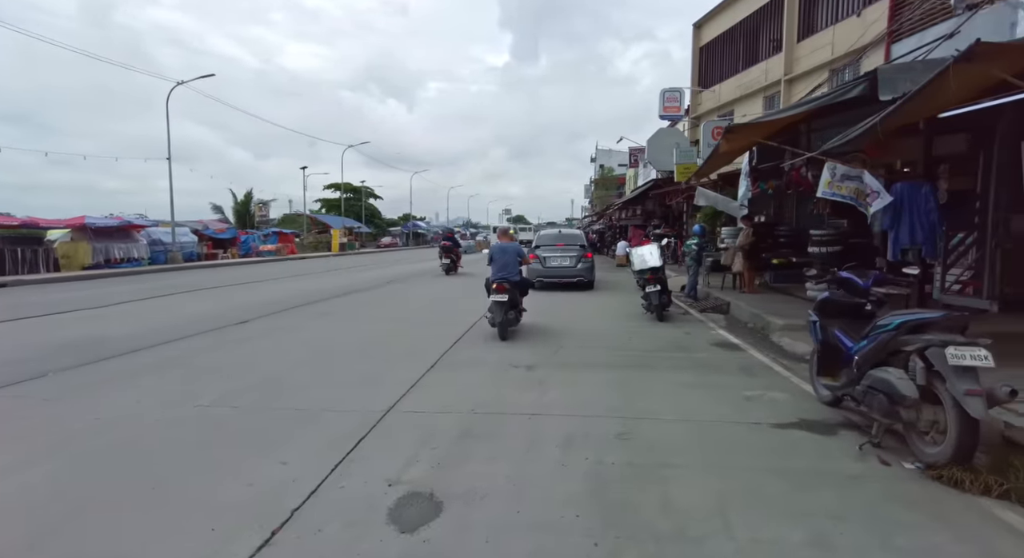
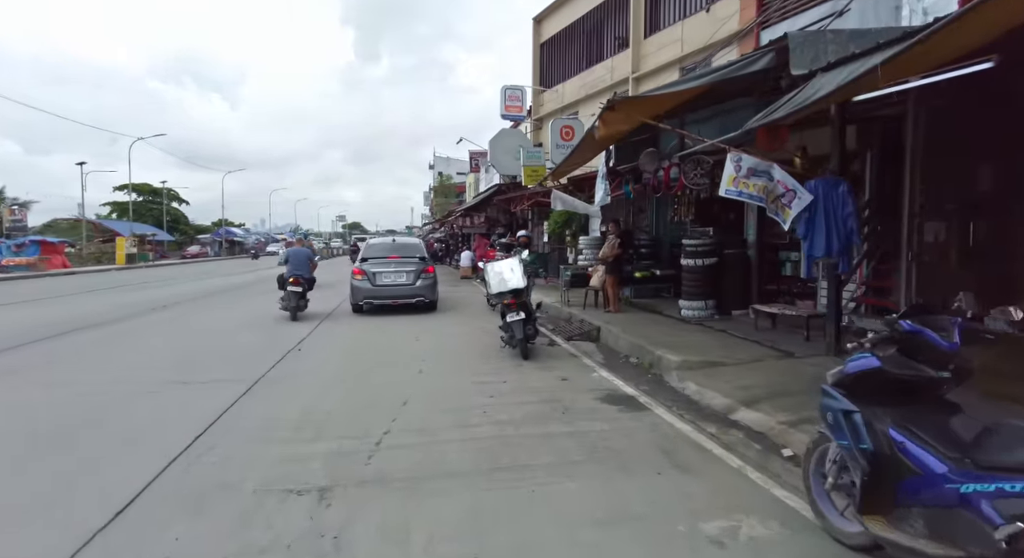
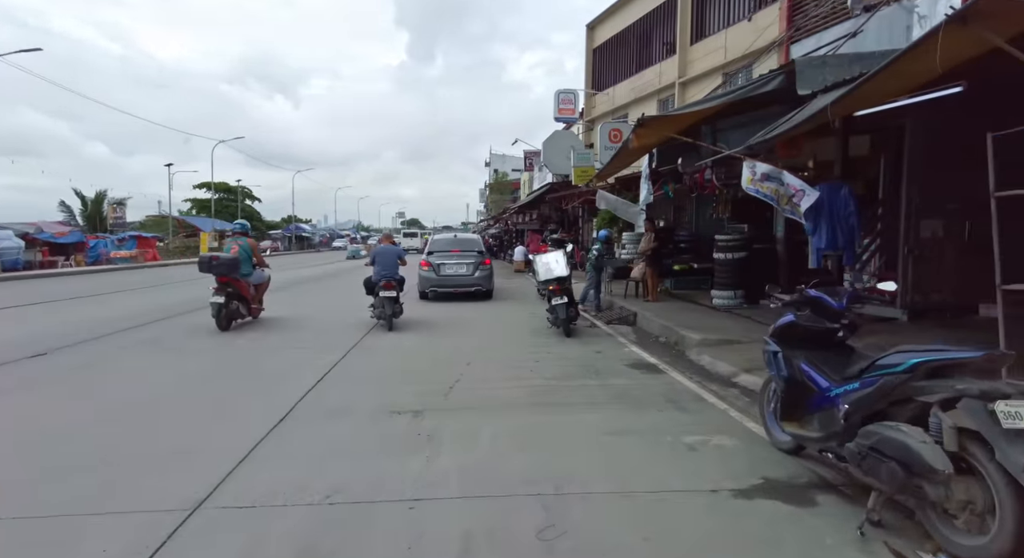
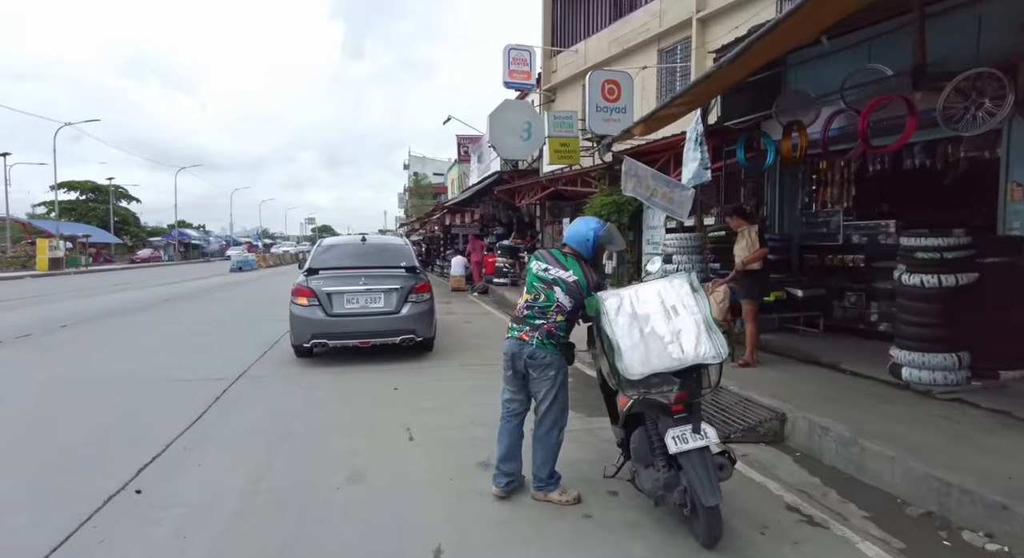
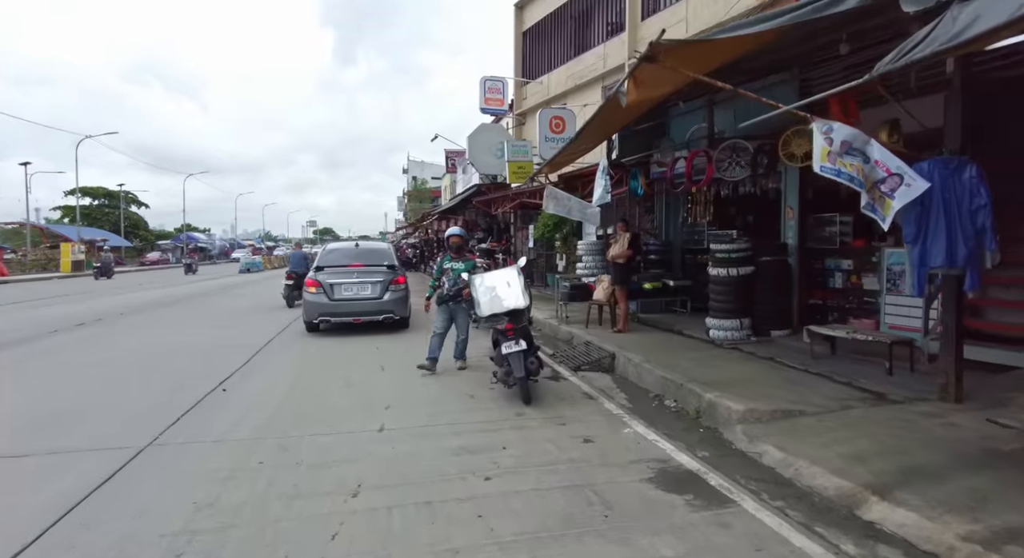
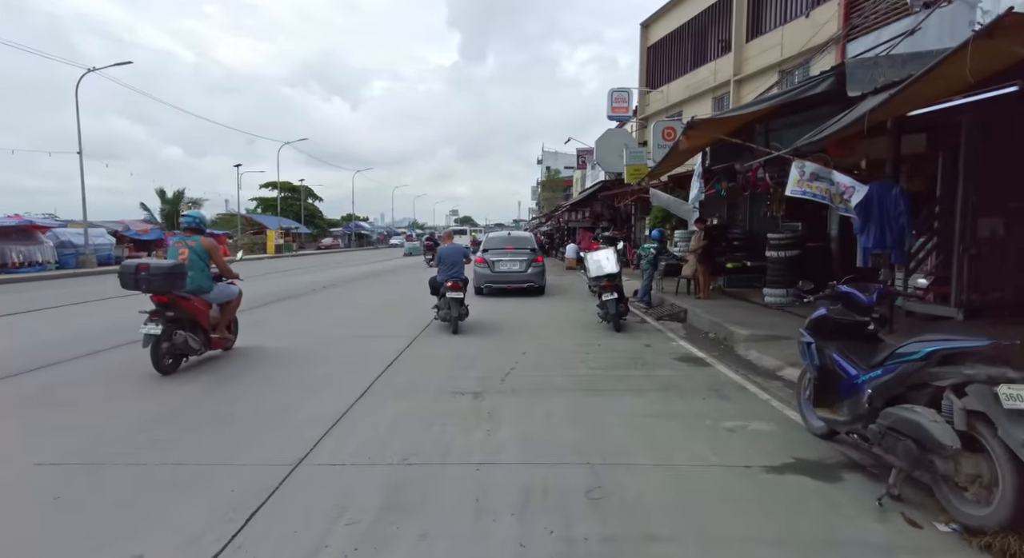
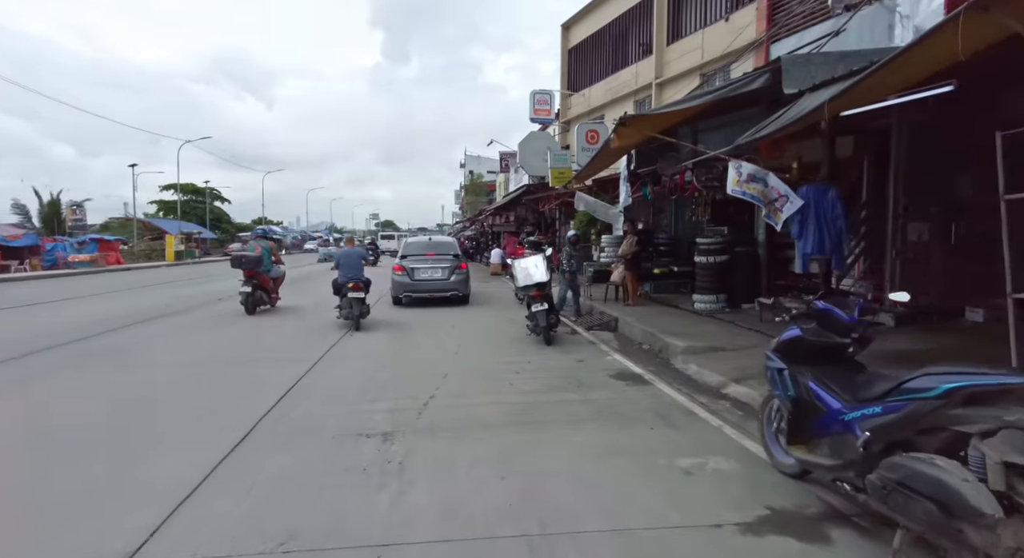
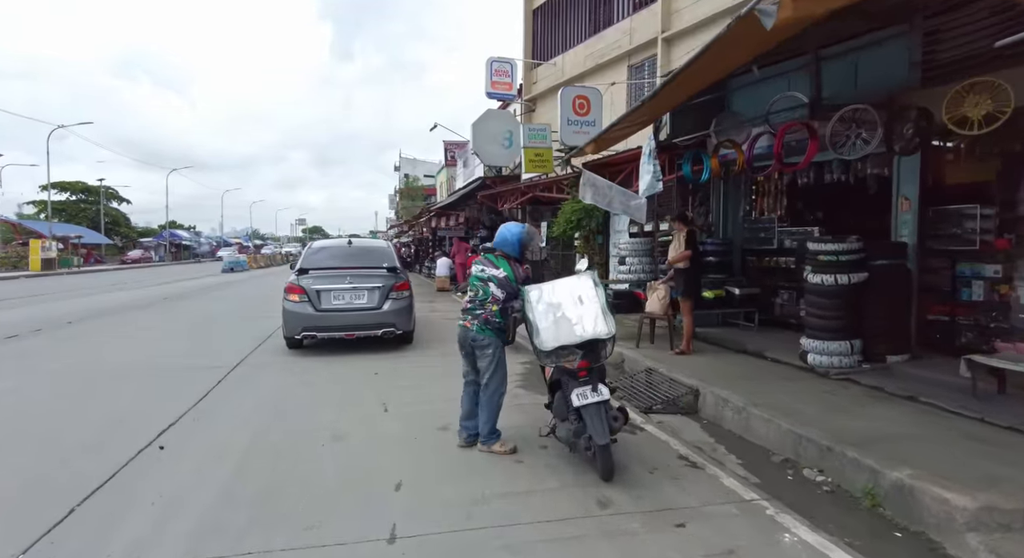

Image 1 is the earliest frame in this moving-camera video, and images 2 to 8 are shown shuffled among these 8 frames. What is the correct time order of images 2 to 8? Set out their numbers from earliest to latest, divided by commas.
6, 3, 7, 2, 5, 8, 4
